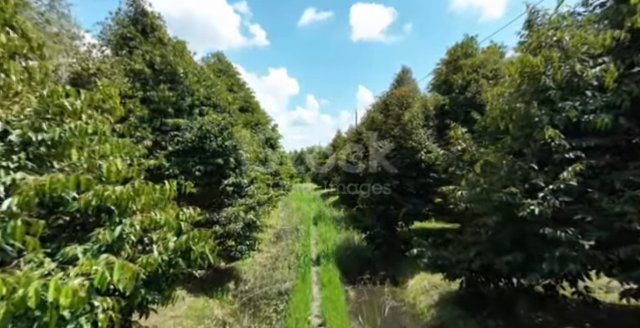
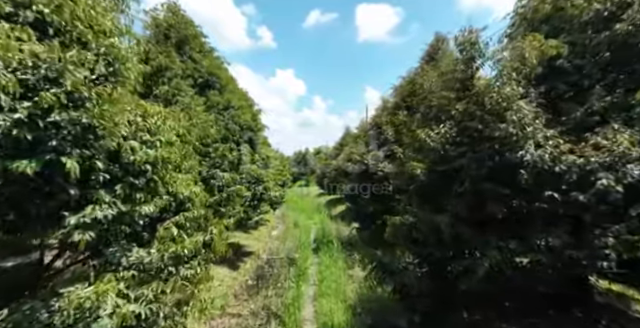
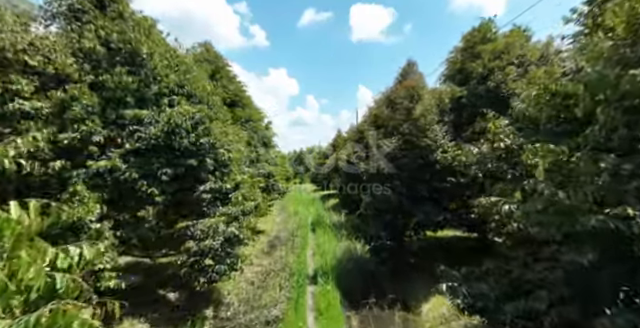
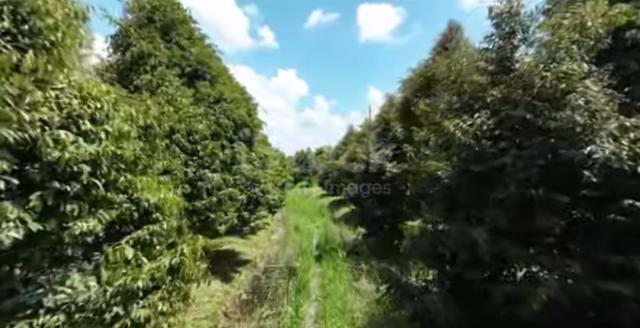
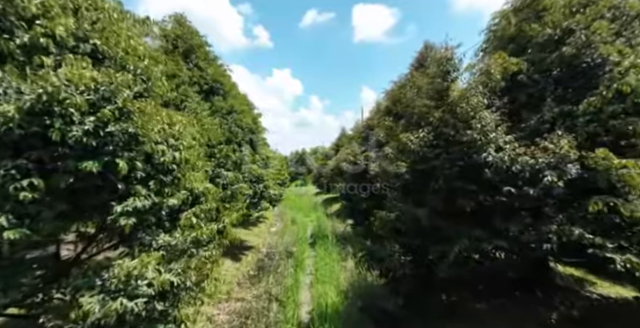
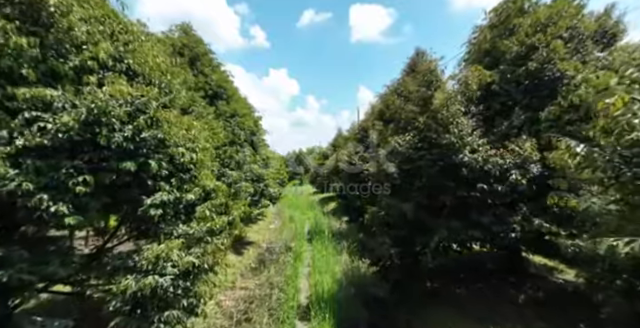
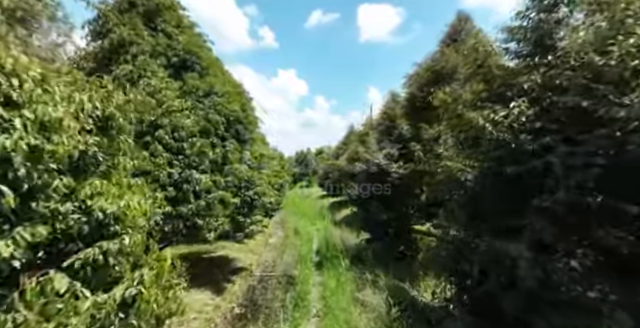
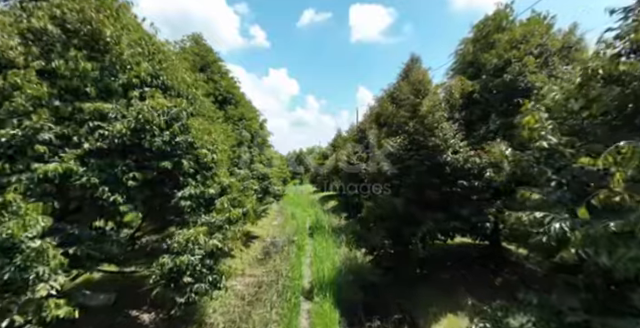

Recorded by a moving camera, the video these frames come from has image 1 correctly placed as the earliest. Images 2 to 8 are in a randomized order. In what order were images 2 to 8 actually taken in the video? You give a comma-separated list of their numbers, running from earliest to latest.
3, 8, 6, 5, 2, 4, 7
